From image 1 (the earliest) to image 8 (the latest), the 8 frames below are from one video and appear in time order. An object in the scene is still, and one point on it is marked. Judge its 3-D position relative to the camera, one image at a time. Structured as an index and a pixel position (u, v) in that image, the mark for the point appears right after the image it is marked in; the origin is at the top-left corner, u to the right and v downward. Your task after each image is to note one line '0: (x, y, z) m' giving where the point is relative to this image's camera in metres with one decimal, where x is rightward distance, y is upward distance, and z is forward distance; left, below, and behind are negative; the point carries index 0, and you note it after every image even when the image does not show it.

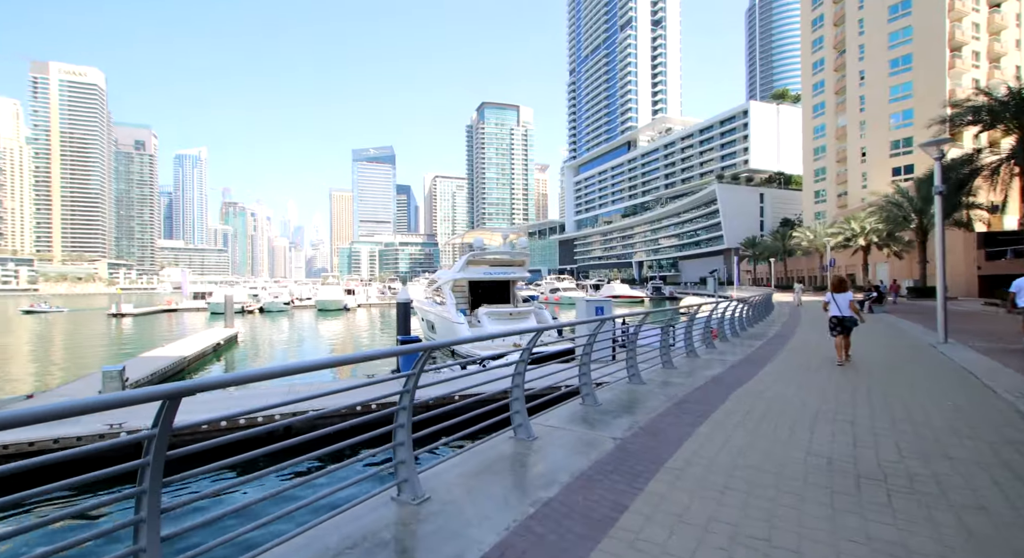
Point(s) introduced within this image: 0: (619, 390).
0: (+1.6, -1.7, +7.1) m
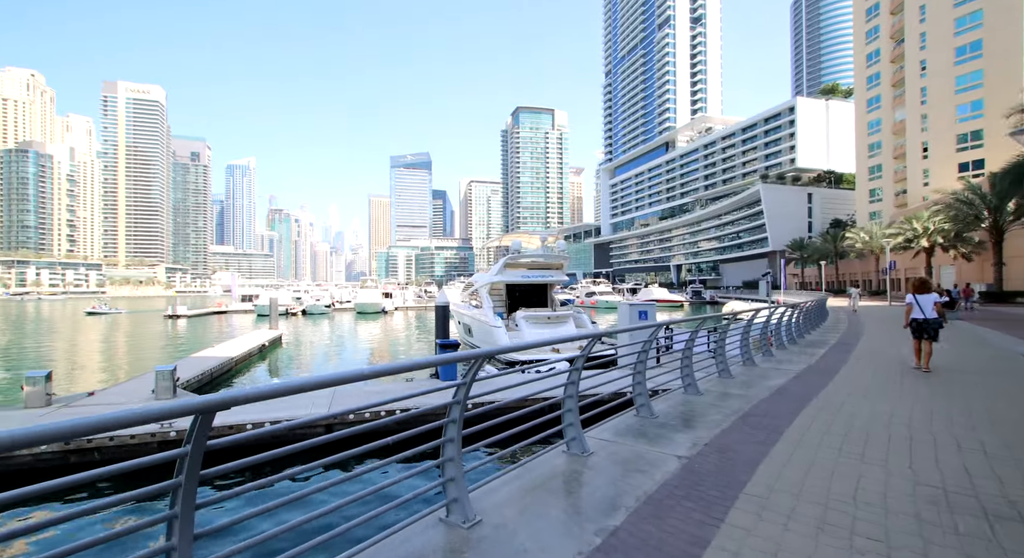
0: (+2.2, -1.7, +6.6) m
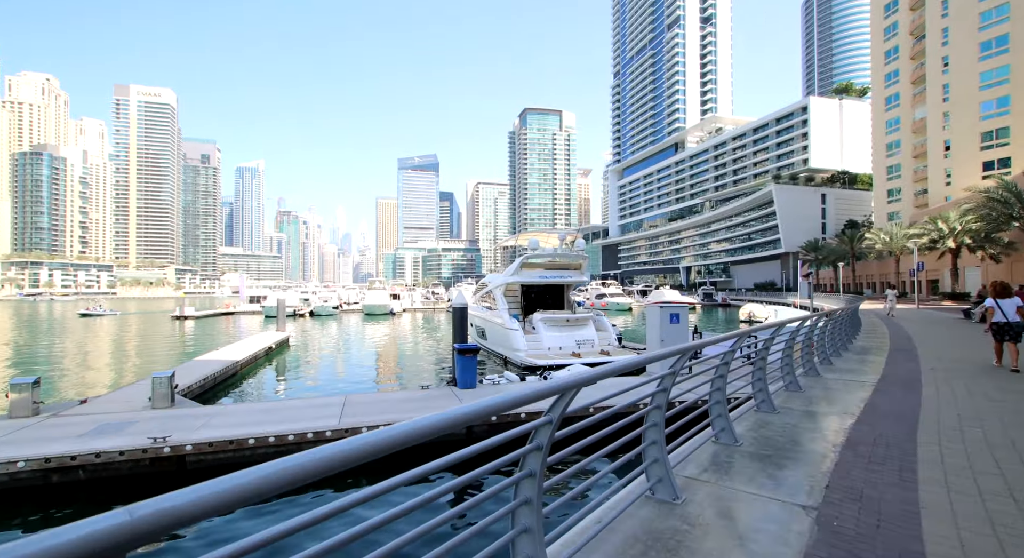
0: (+2.8, -1.7, +5.5) m
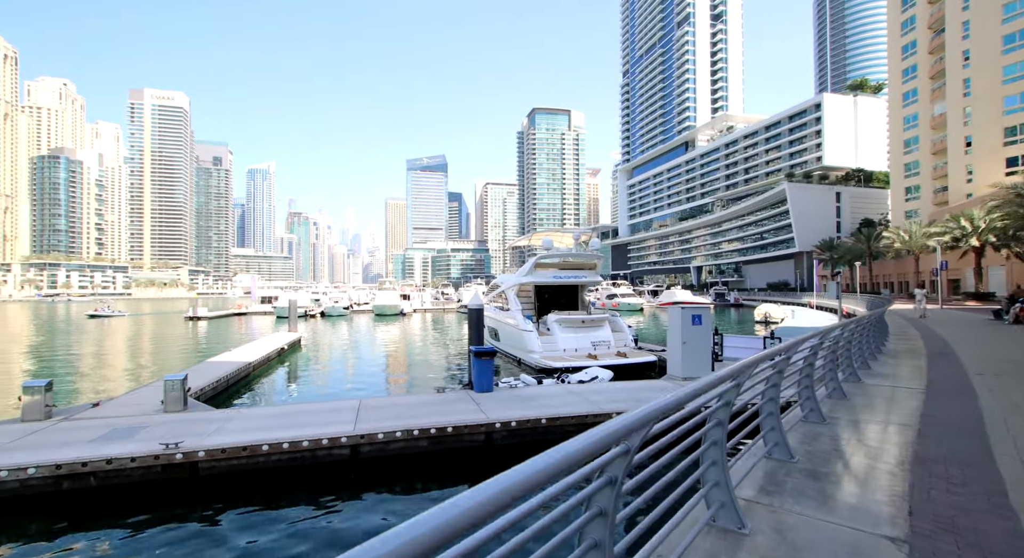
0: (+3.1, -1.7, +5.1) m
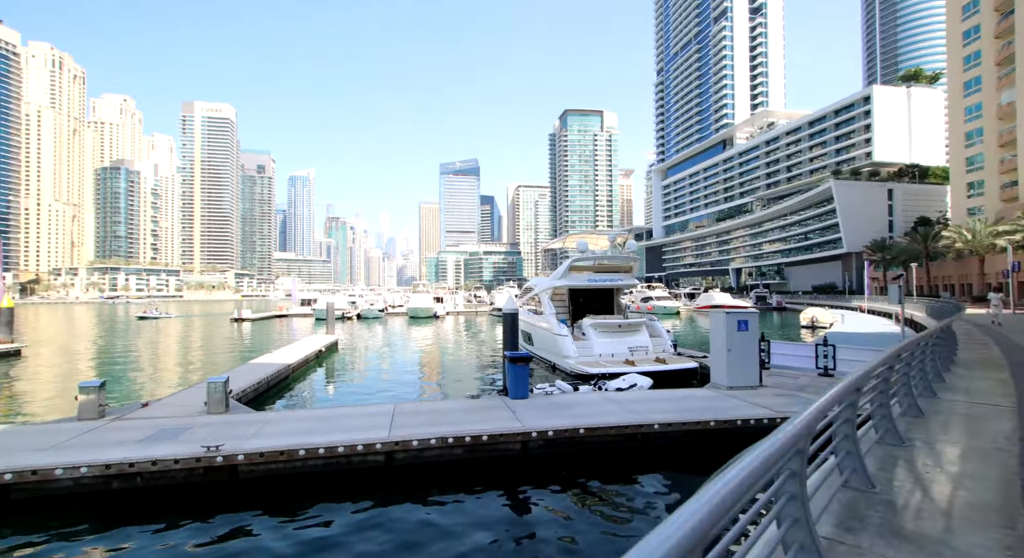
0: (+3.5, -1.7, +4.6) m
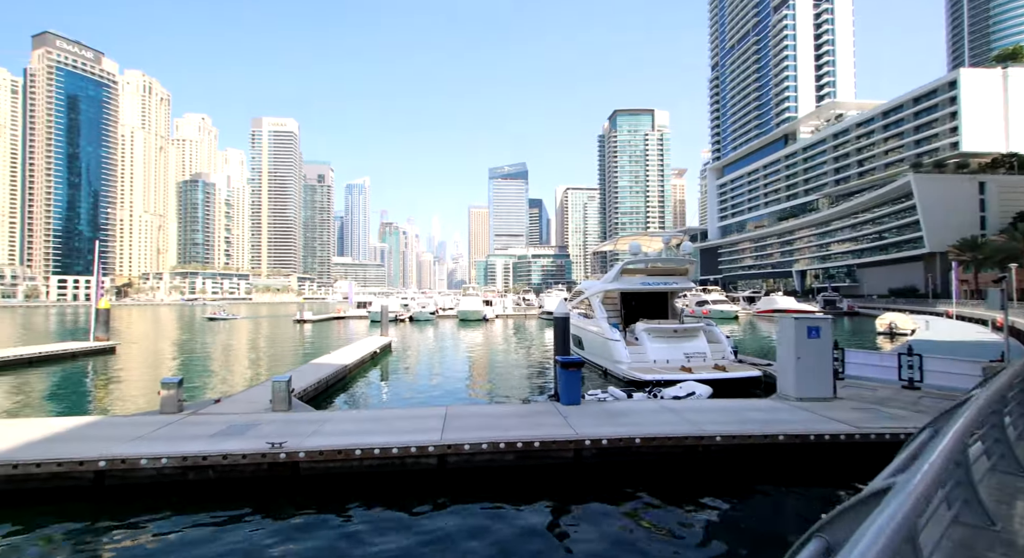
0: (+4.0, -1.8, +4.0) m
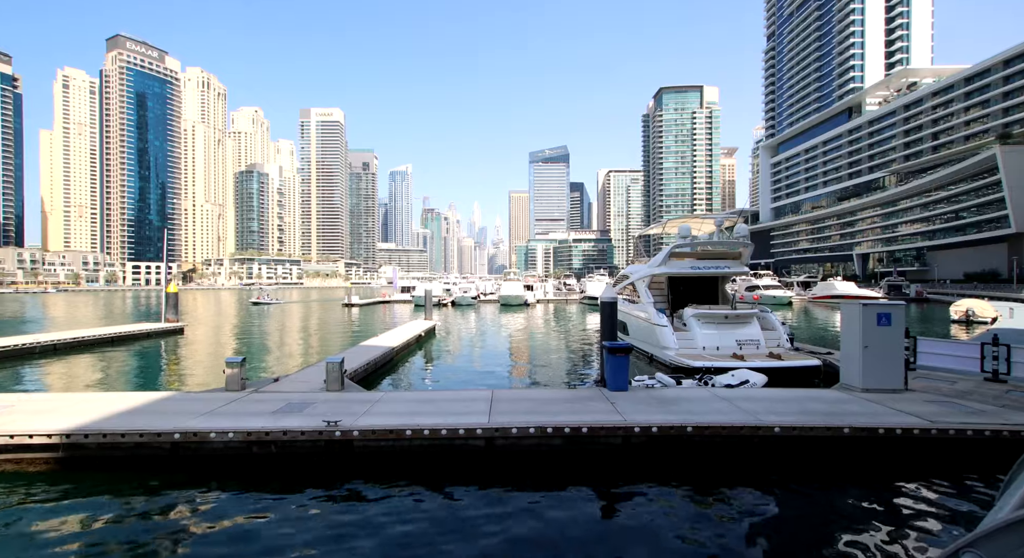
0: (+4.5, -1.6, +3.6) m
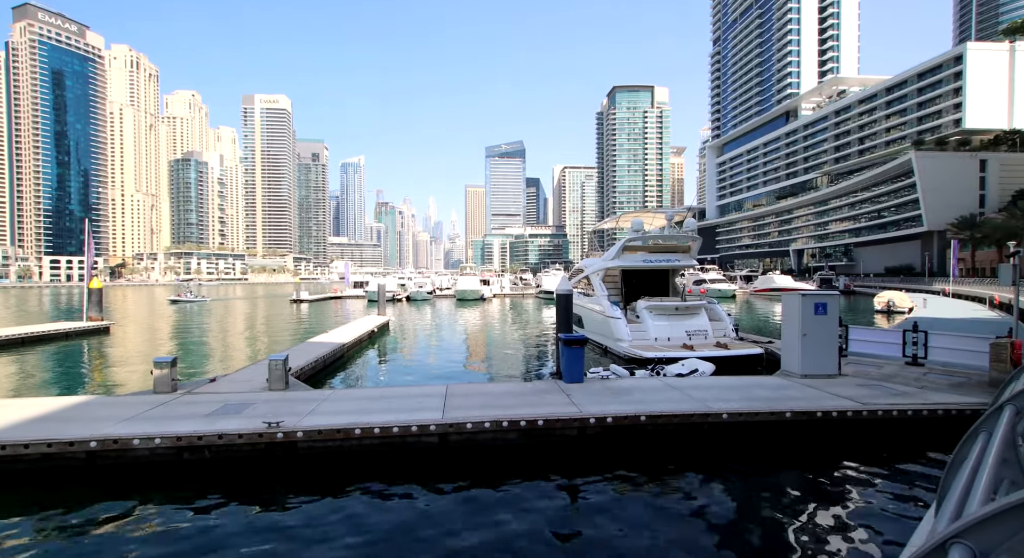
0: (+4.1, -1.5, +3.8) m
